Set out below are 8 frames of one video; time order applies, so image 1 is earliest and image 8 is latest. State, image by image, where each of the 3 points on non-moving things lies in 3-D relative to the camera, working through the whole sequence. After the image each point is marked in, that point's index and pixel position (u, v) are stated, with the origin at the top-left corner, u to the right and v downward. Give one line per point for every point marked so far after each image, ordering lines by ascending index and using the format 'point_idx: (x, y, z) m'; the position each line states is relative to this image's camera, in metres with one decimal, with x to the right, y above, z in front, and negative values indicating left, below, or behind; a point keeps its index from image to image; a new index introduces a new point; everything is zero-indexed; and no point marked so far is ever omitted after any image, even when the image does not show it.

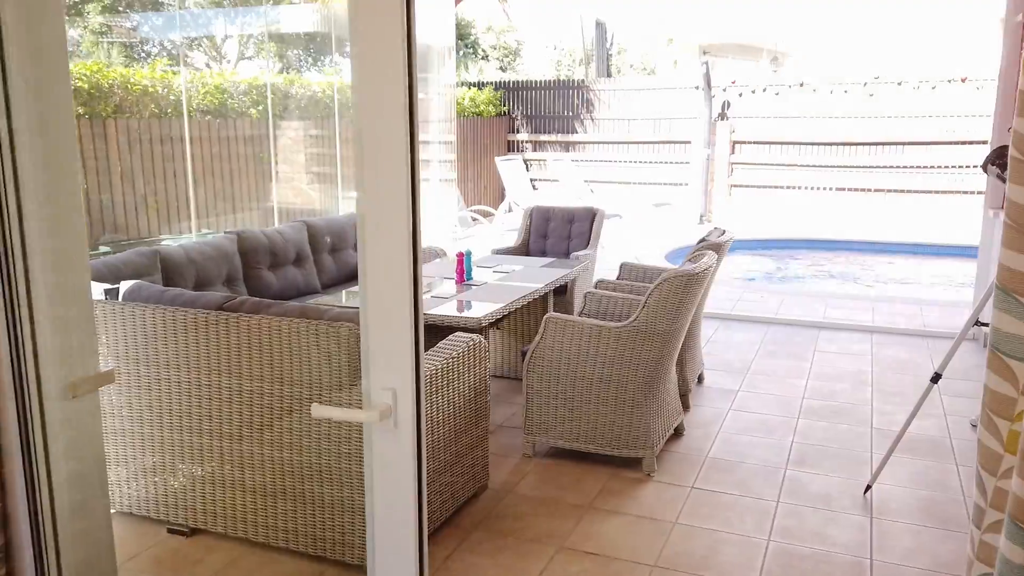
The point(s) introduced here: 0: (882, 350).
0: (+2.3, -0.4, +5.0) m
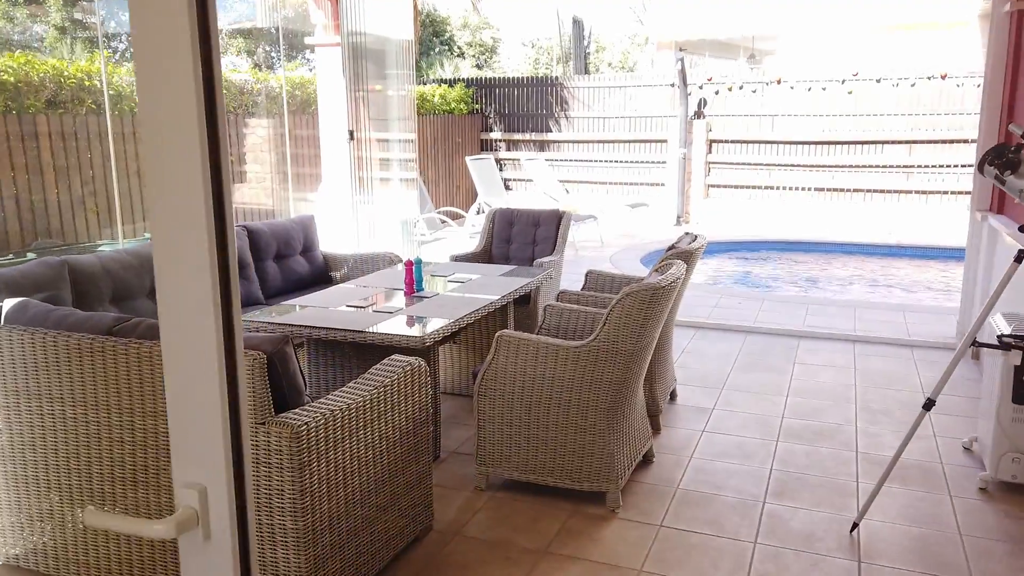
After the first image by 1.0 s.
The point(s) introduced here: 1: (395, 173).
0: (+2.1, -0.4, +4.7) m
1: (-0.9, +0.9, +6.1) m
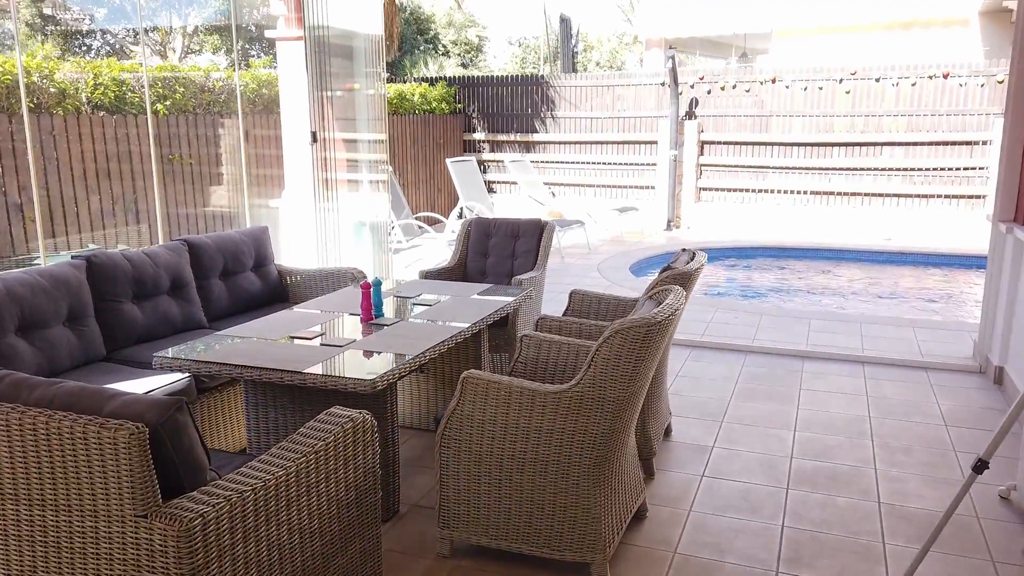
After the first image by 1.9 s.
0: (+2.0, -0.5, +4.3) m
1: (-1.0, +0.8, +5.6) m
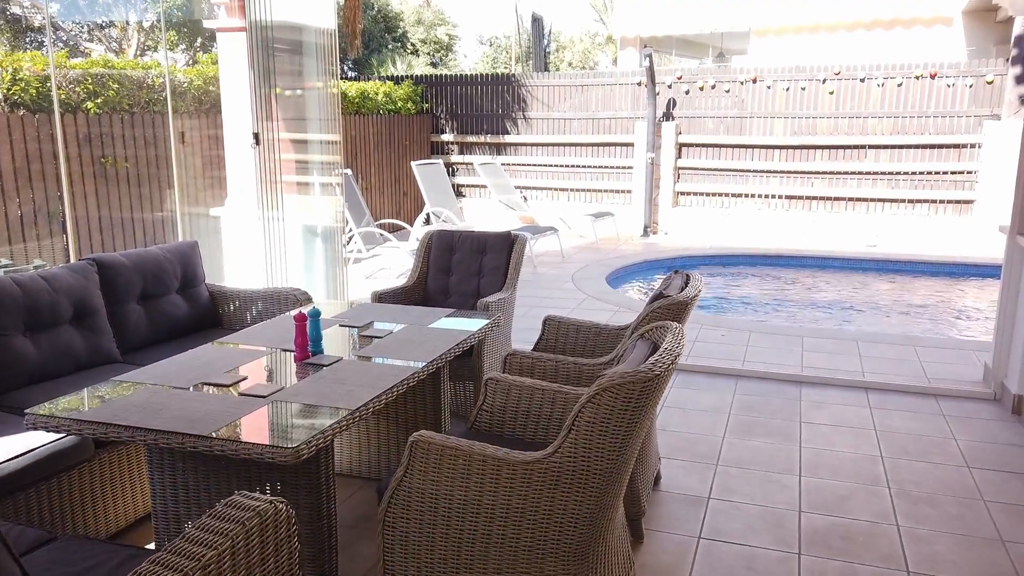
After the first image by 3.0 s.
0: (+1.8, -0.6, +3.8) m
1: (-1.3, +0.7, +5.1) m
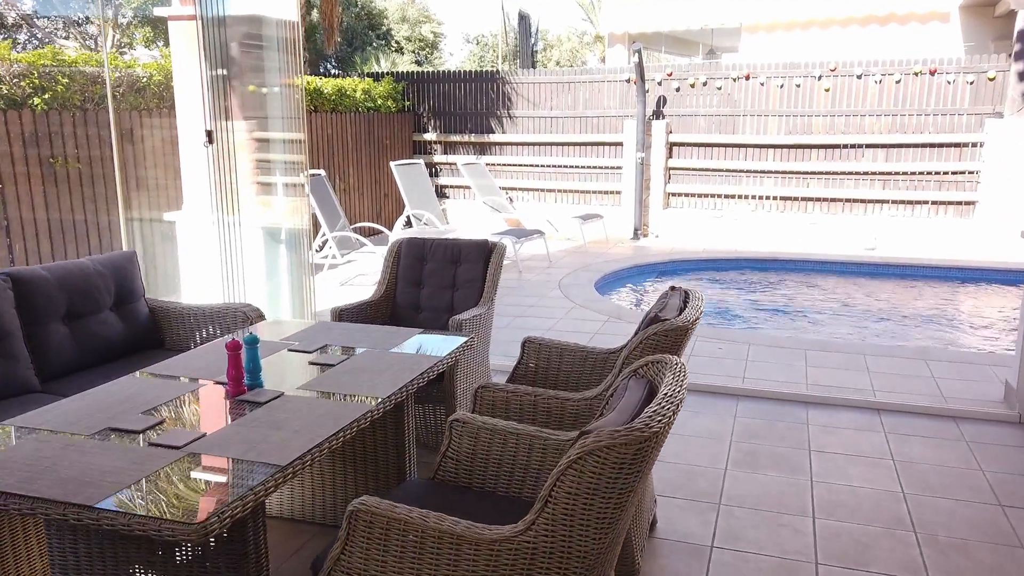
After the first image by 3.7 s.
0: (+1.7, -0.7, +3.5) m
1: (-1.4, +0.6, +4.6) m
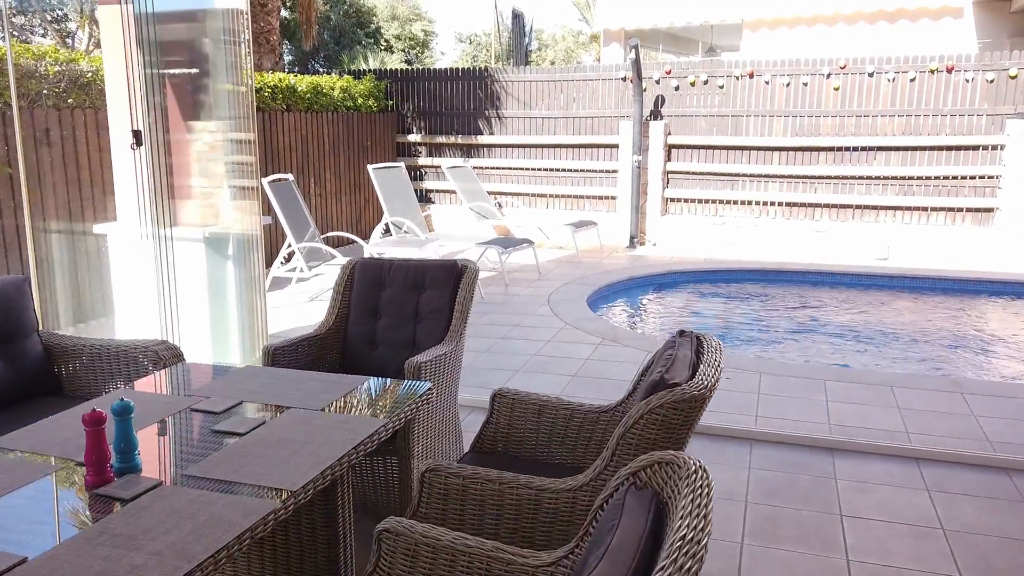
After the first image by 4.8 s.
0: (+1.6, -0.8, +2.9) m
1: (-1.5, +0.5, +4.1) m
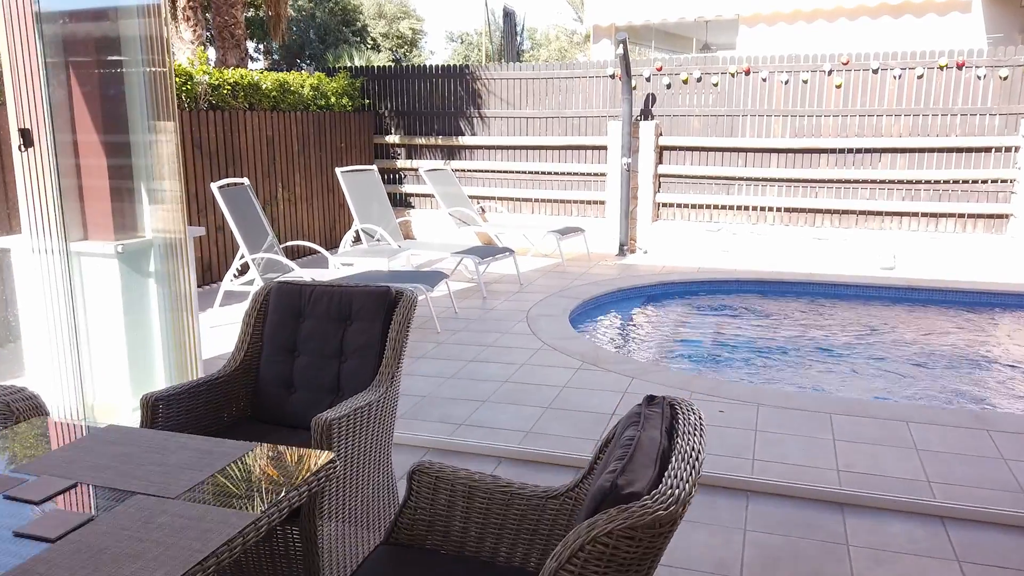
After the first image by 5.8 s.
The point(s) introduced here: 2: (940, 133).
0: (+1.4, -0.9, +2.4) m
1: (-1.7, +0.4, +3.5) m
2: (+4.1, +1.5, +7.6) m
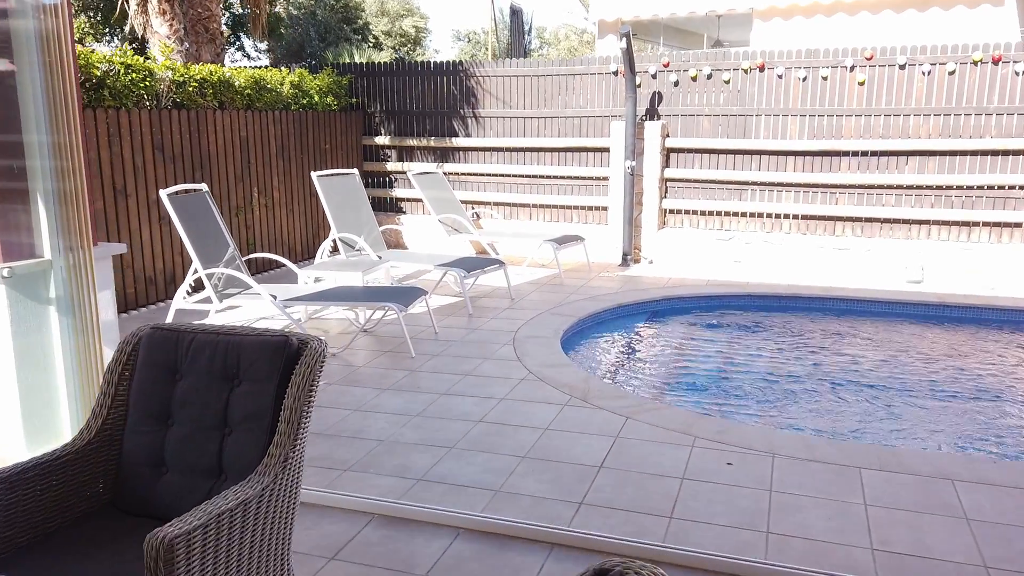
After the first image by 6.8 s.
0: (+1.3, -1.0, +1.8) m
1: (-1.8, +0.3, +3.0) m
2: (+4.0, +1.3, +6.9) m
